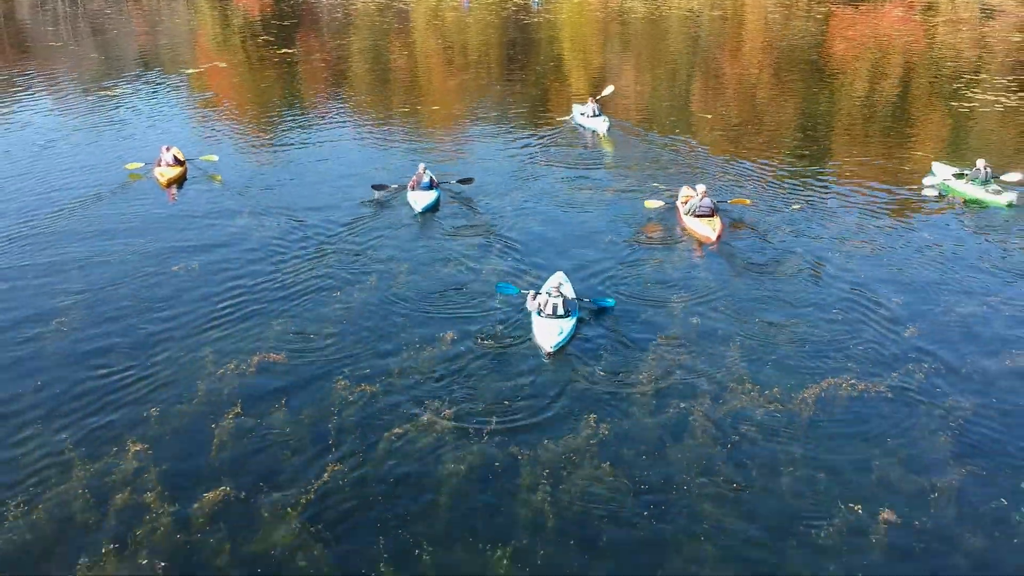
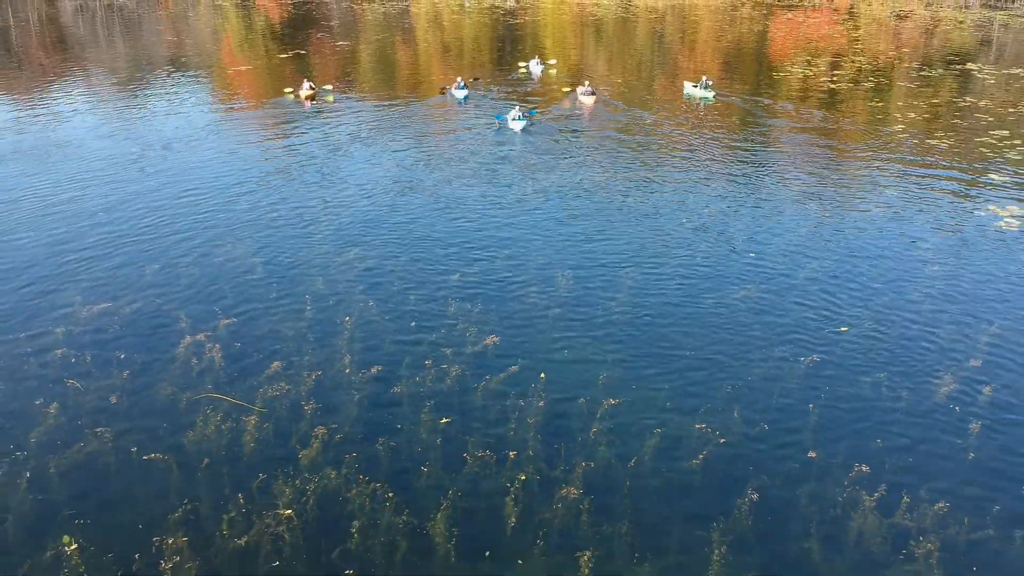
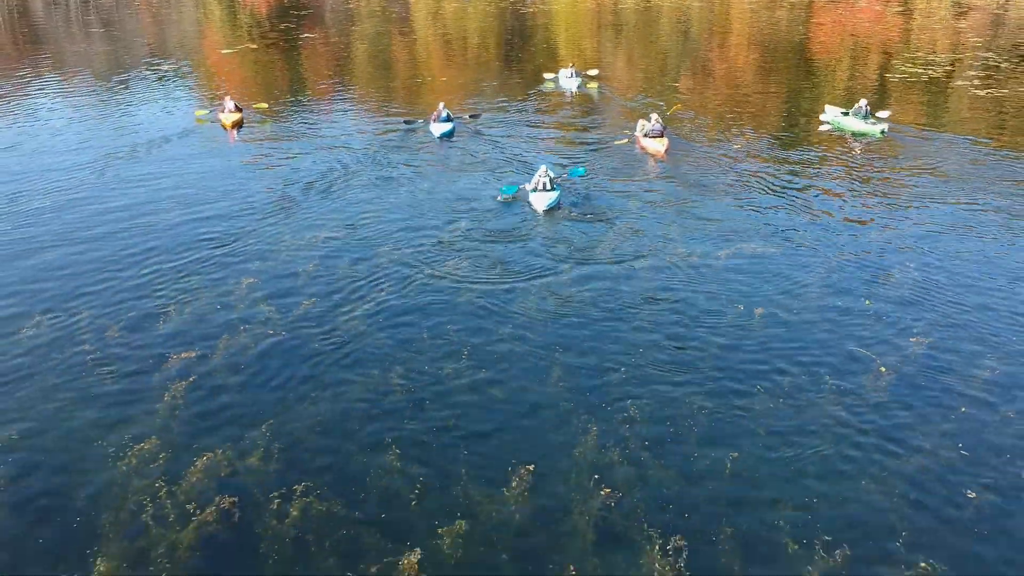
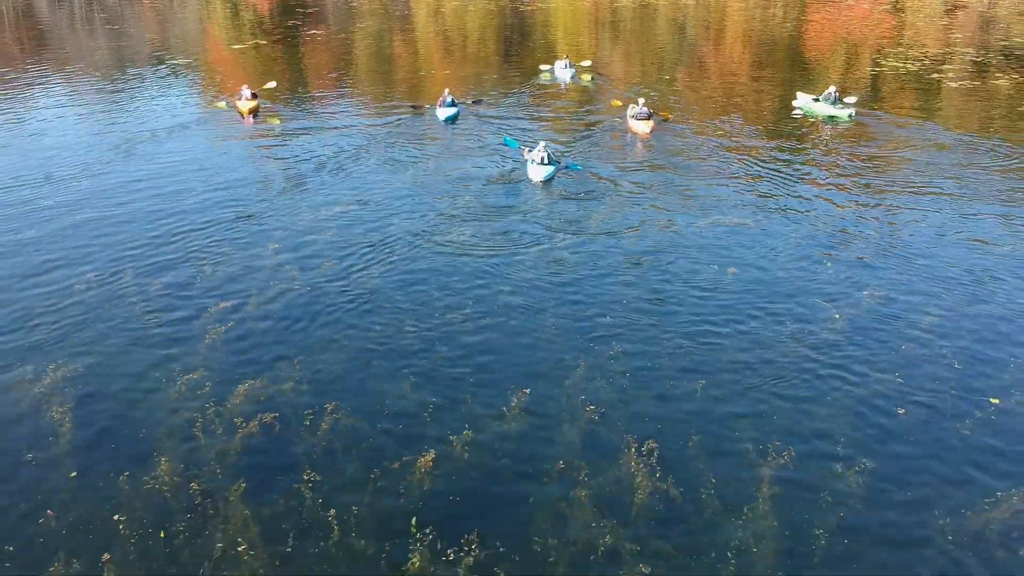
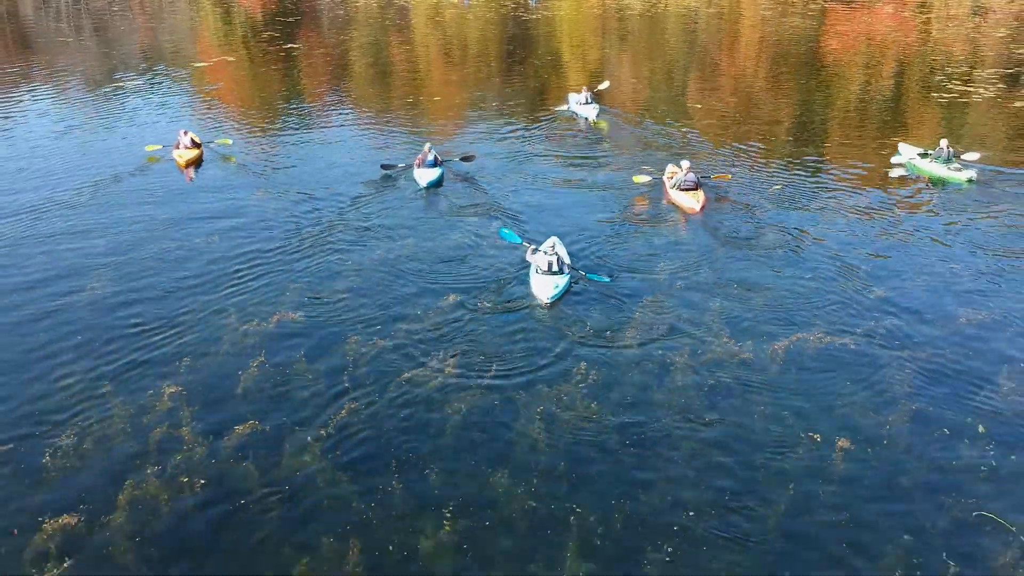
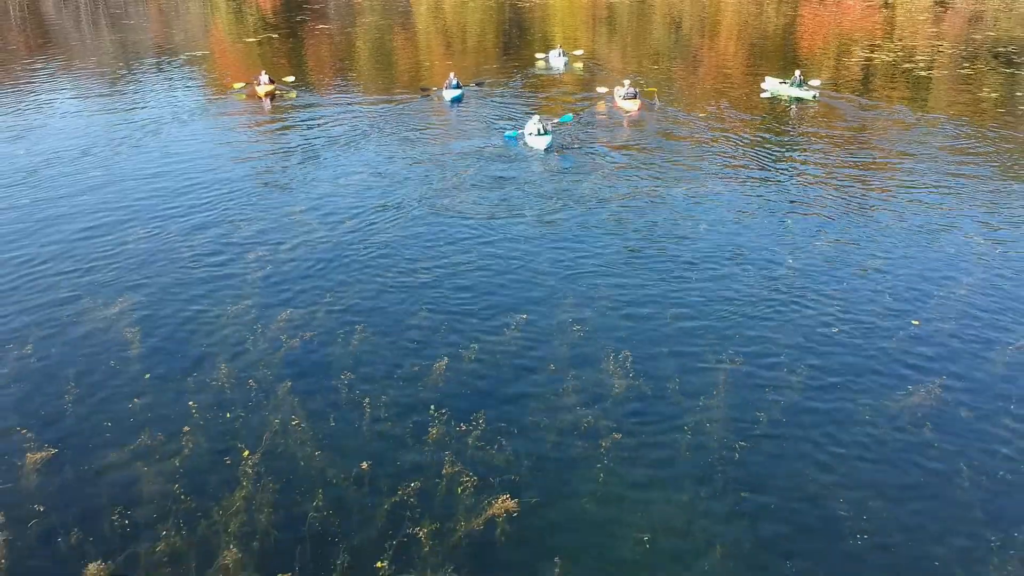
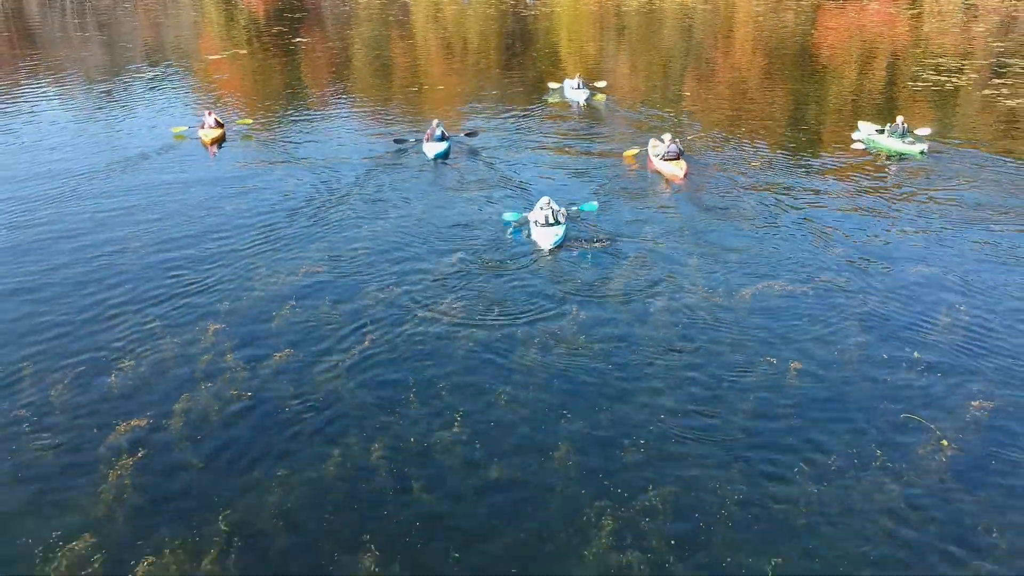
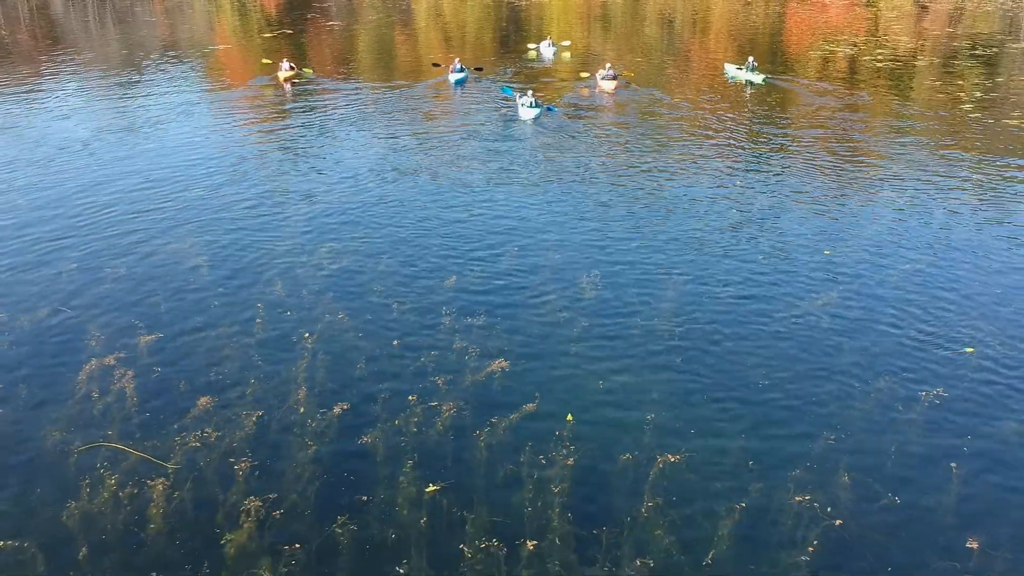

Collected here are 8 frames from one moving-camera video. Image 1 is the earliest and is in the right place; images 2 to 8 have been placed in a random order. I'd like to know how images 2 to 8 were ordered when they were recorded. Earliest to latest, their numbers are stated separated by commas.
5, 7, 3, 4, 6, 8, 2
